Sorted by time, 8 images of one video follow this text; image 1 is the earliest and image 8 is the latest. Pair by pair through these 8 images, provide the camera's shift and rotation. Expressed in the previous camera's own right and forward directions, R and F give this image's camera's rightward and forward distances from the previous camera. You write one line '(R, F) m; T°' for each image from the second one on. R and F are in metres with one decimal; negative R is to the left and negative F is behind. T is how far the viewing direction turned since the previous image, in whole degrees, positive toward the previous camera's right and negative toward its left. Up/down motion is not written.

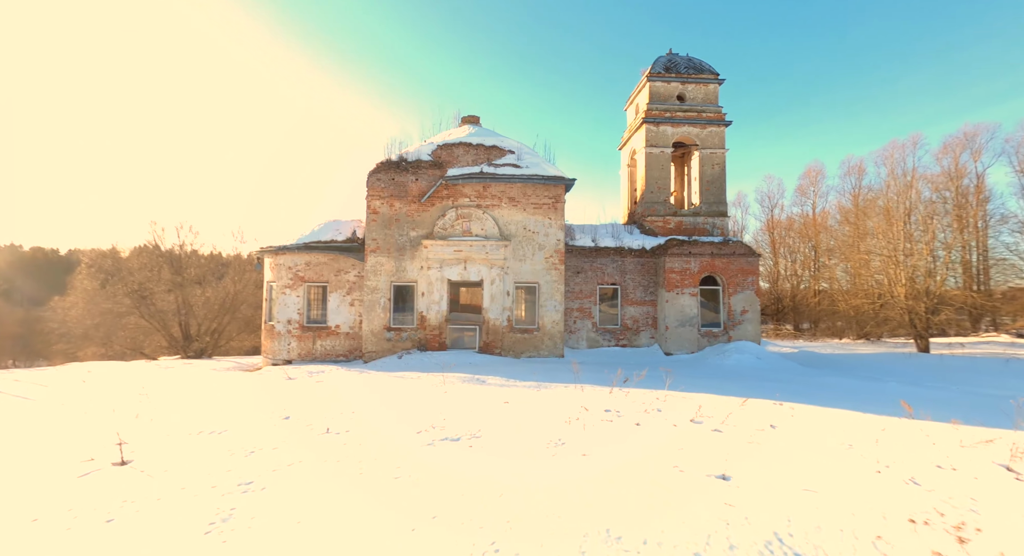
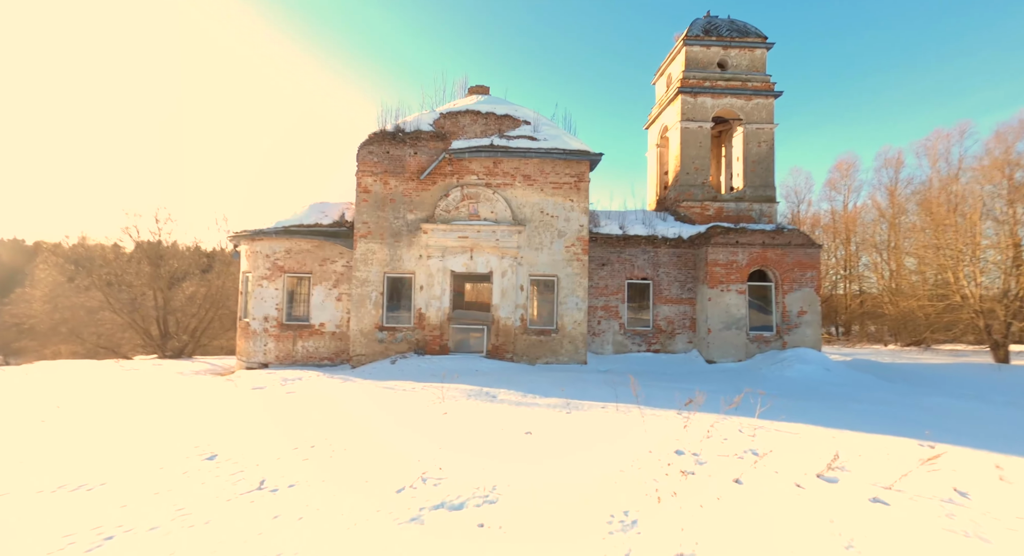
(-0.3, +2.1) m; -1°
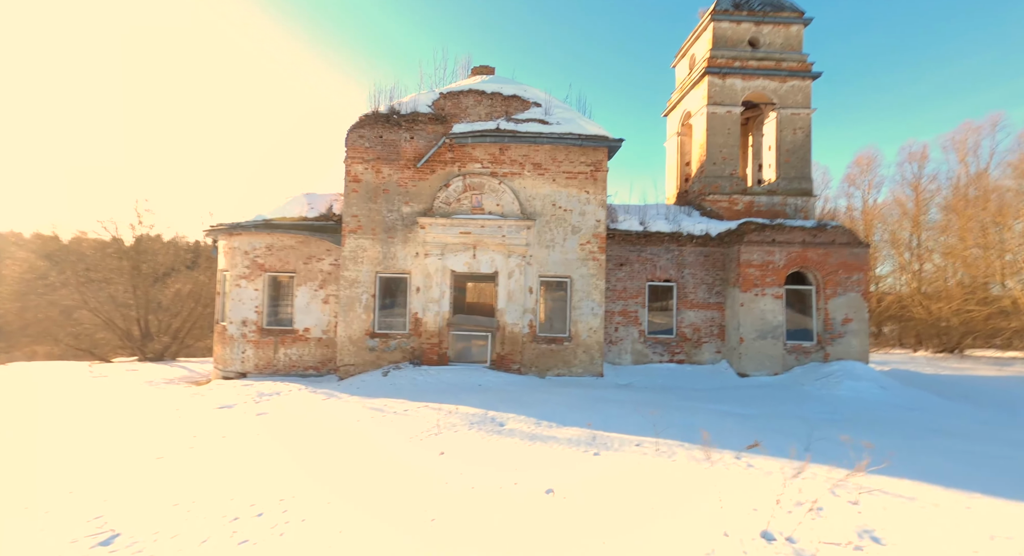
(-0.2, +1.3) m; 0°
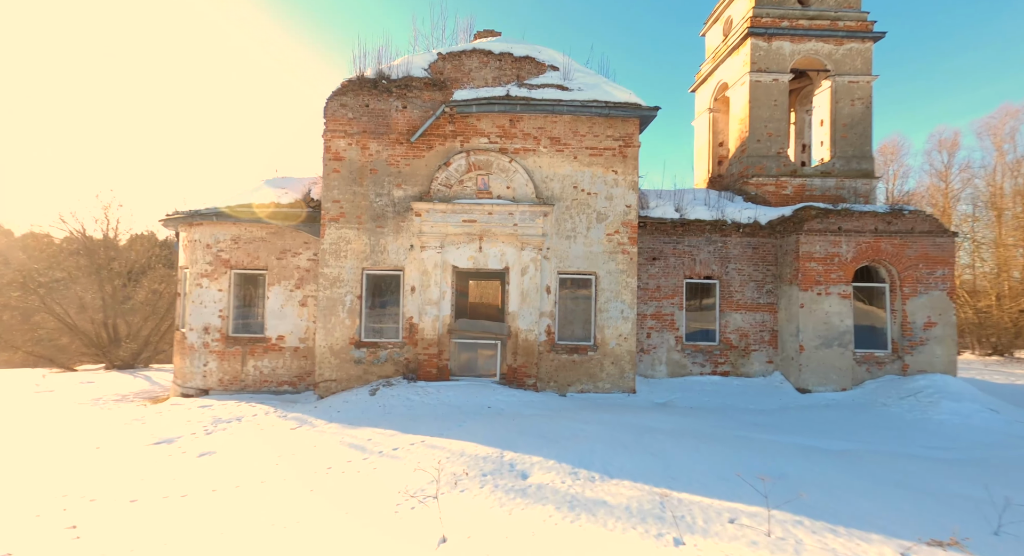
(-0.3, +1.8) m; 0°
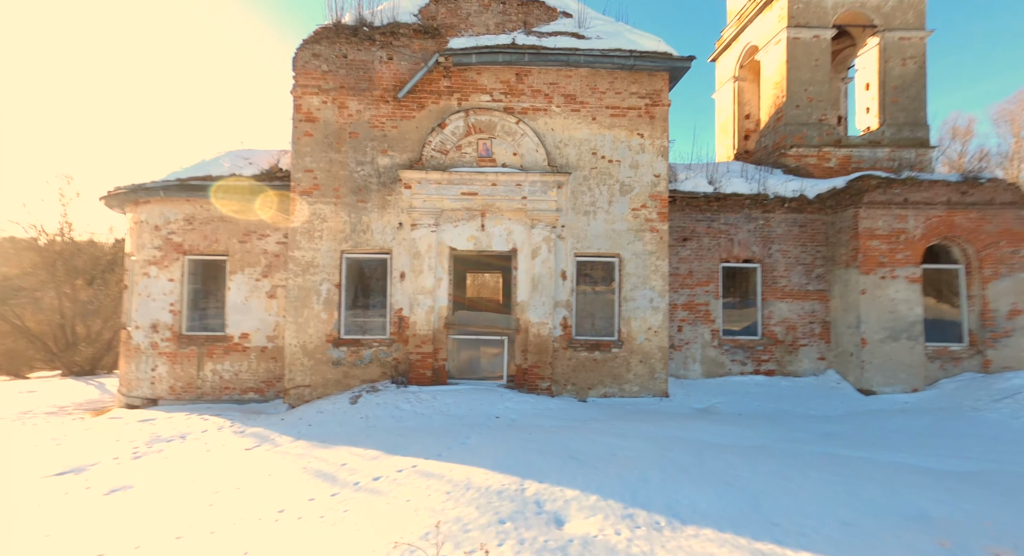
(-0.3, +1.4) m; +1°
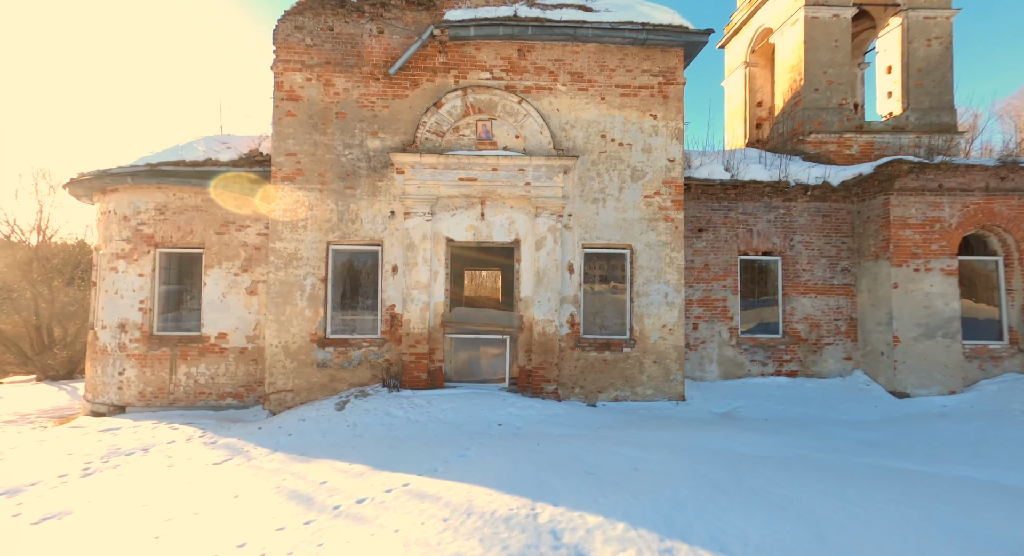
(-0.1, +0.6) m; 0°
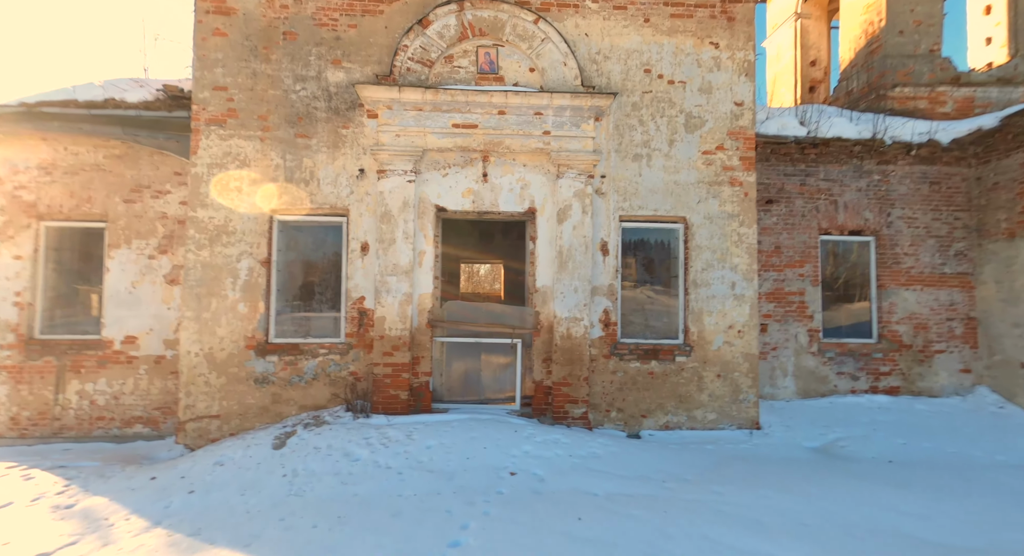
(-0.2, +1.9) m; 0°
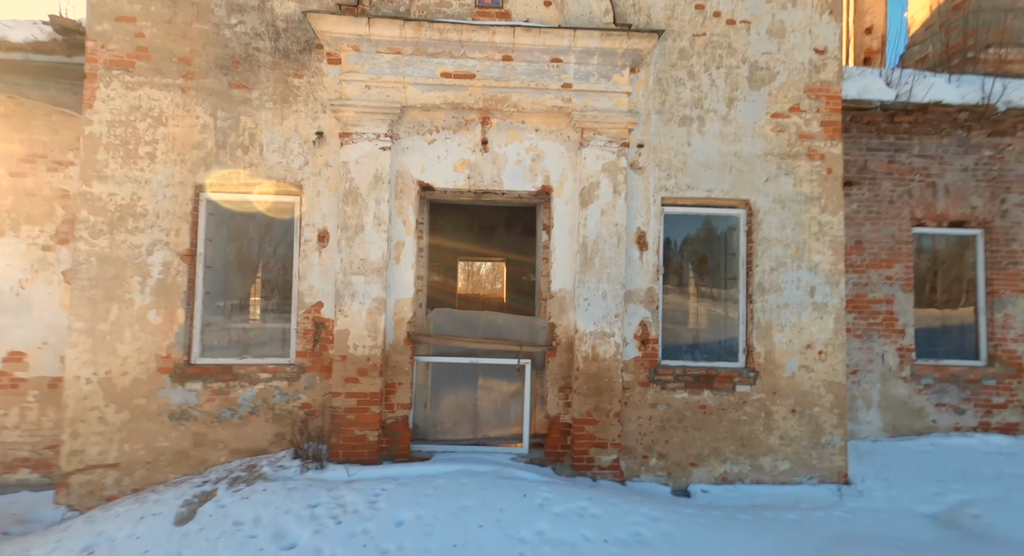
(-0.1, +1.3) m; 0°
